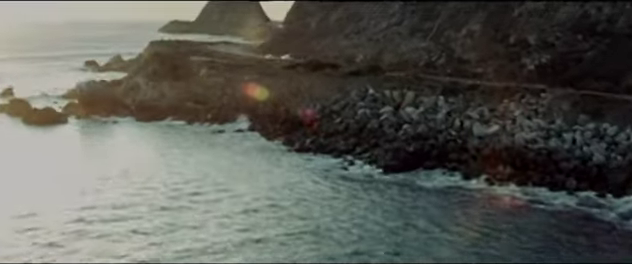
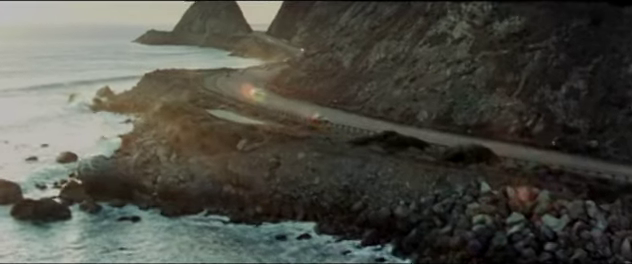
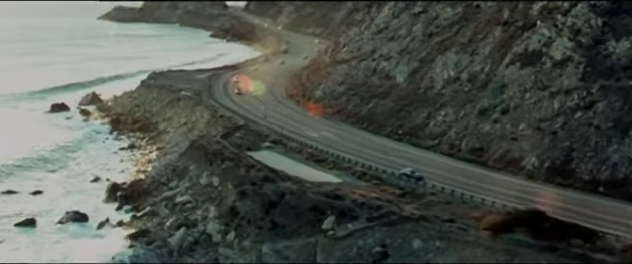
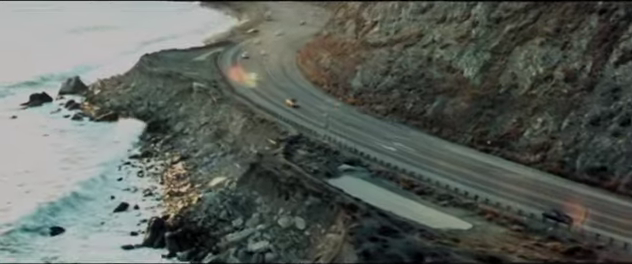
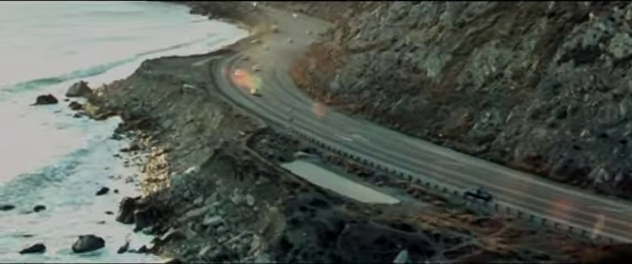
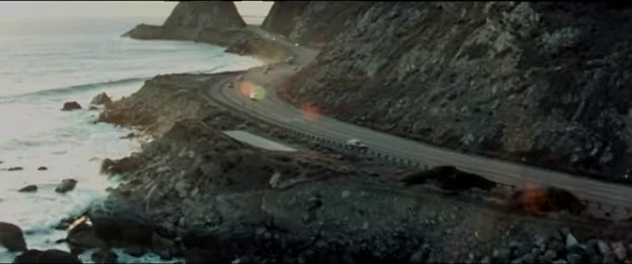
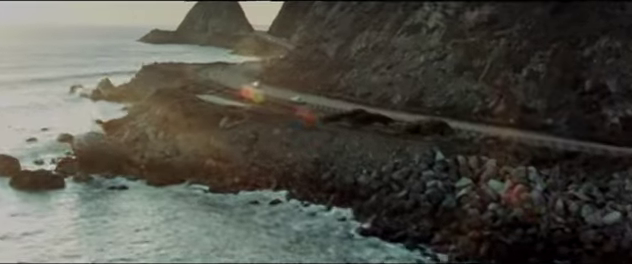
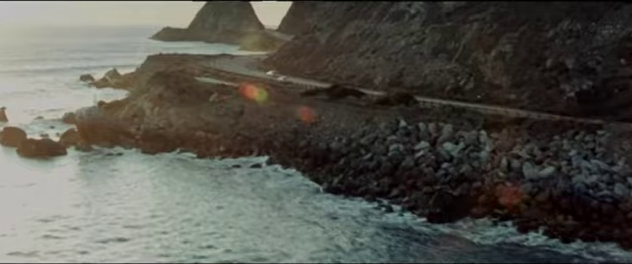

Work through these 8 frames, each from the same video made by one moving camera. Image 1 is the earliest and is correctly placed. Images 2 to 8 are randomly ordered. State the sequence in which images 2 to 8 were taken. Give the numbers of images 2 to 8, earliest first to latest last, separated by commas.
8, 7, 2, 6, 3, 5, 4
